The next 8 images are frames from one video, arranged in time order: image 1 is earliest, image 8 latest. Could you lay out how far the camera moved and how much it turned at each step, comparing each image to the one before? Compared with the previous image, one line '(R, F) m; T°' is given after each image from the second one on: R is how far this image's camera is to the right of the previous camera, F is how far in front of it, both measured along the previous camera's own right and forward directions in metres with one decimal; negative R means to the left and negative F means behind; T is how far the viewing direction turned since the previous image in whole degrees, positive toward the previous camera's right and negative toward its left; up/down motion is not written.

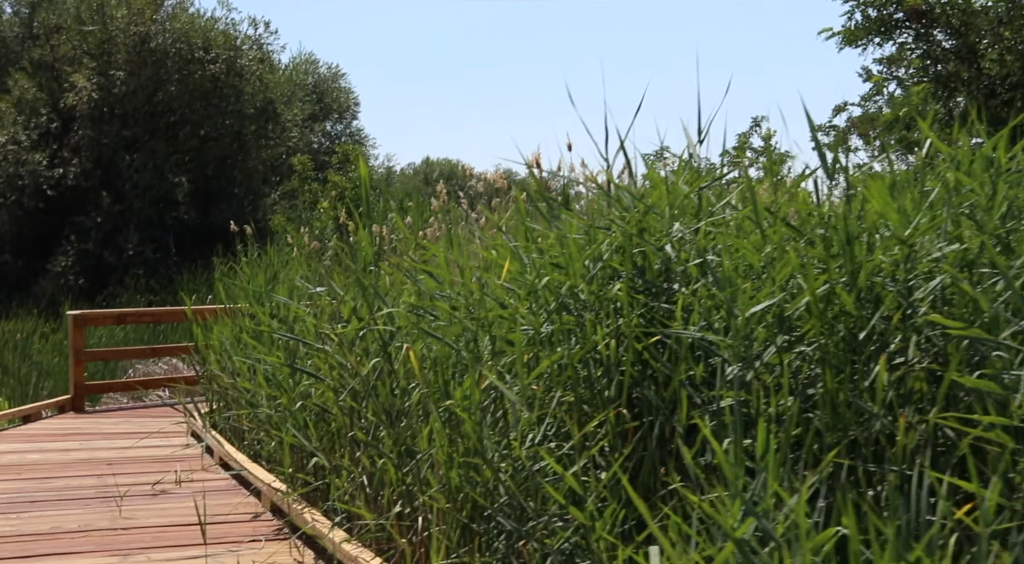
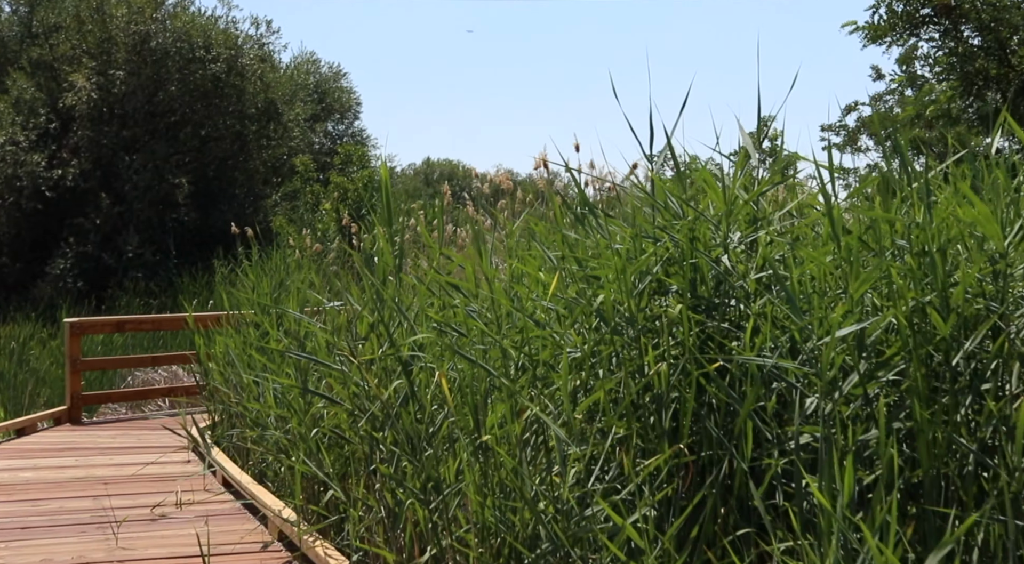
(-0.1, +0.3) m; 0°
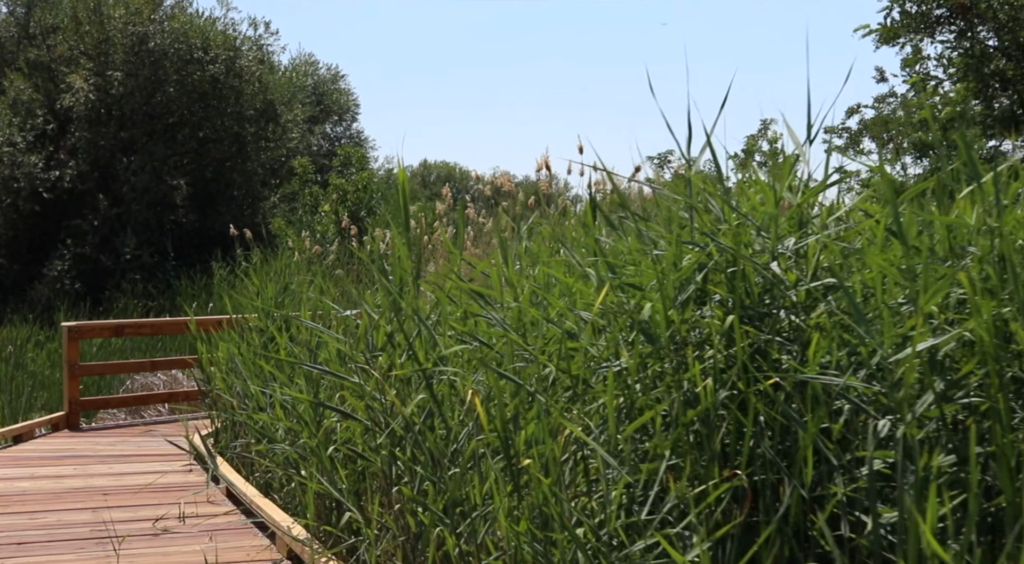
(-0.1, +0.2) m; 0°
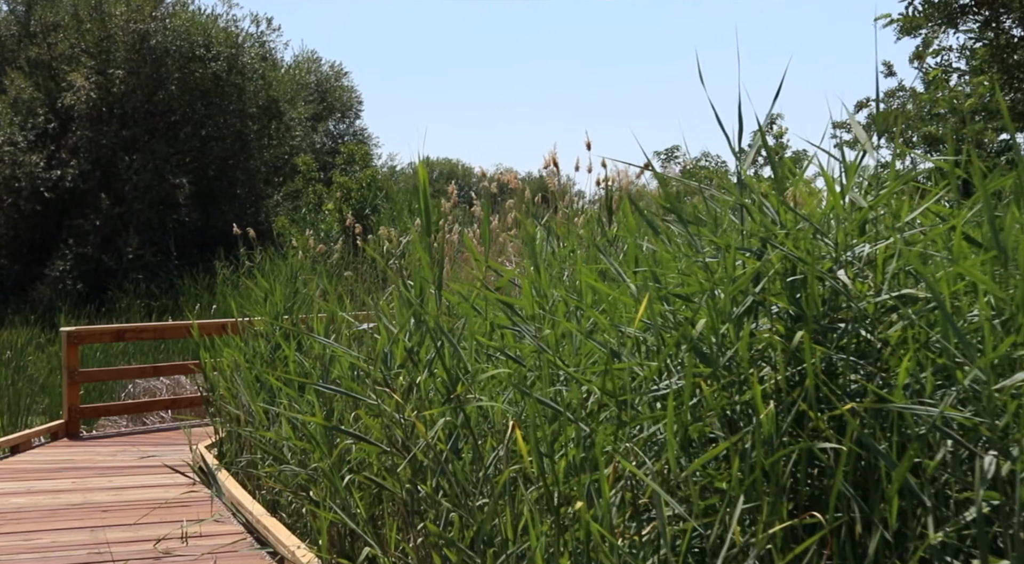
(-0.1, +0.3) m; 0°
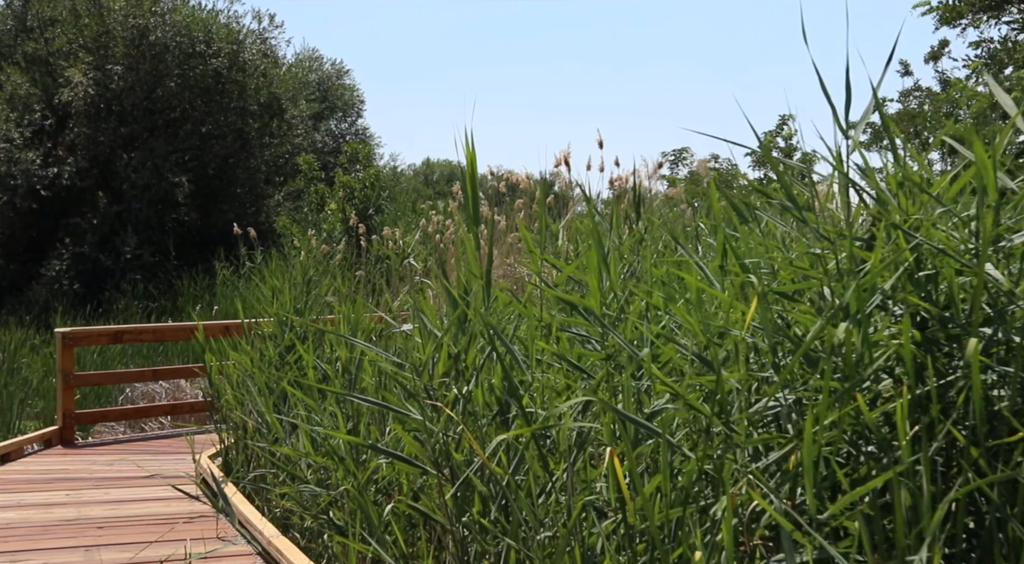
(-0.1, +0.4) m; 0°
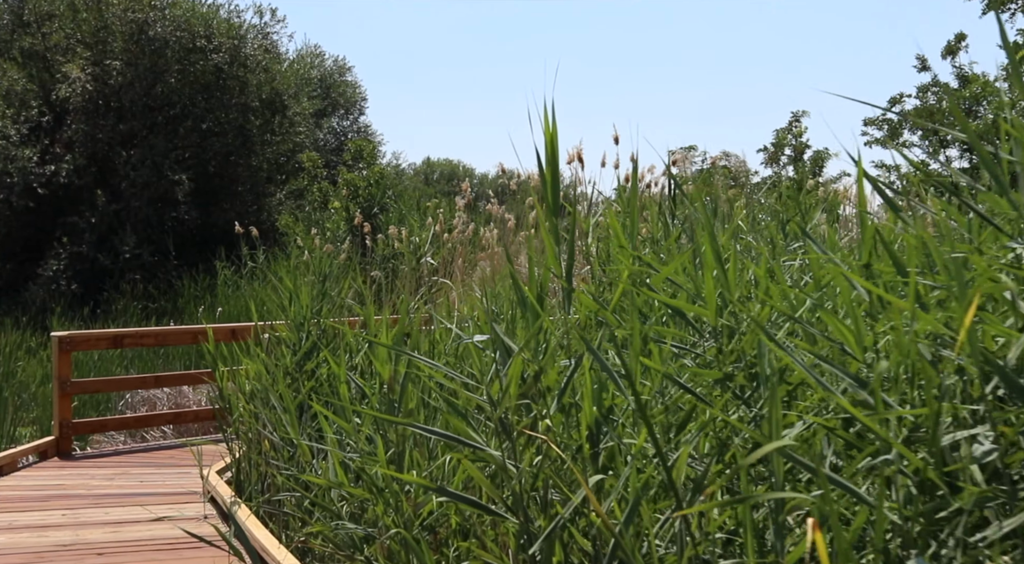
(-0.2, +0.4) m; 0°
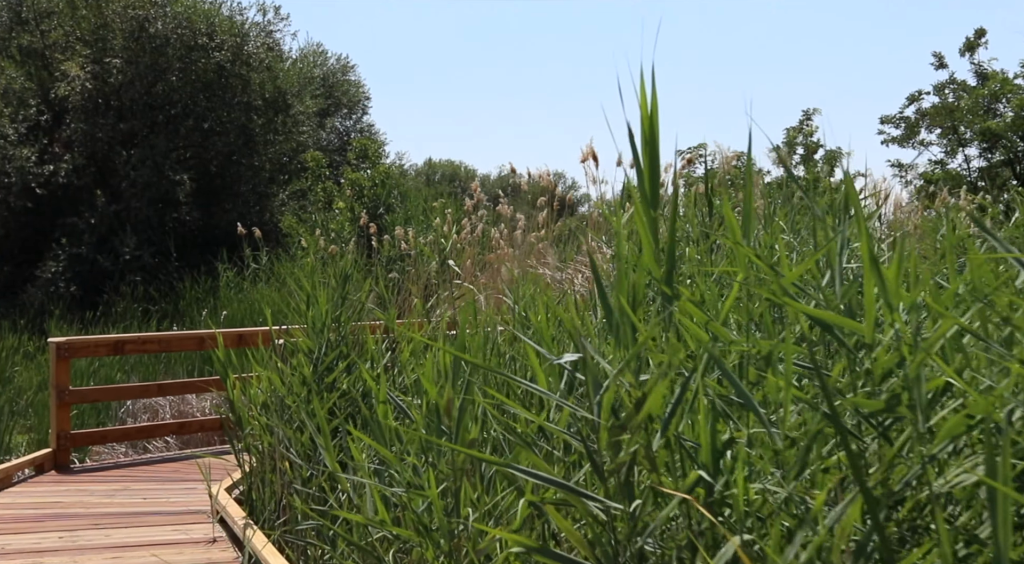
(-0.1, +0.4) m; 0°
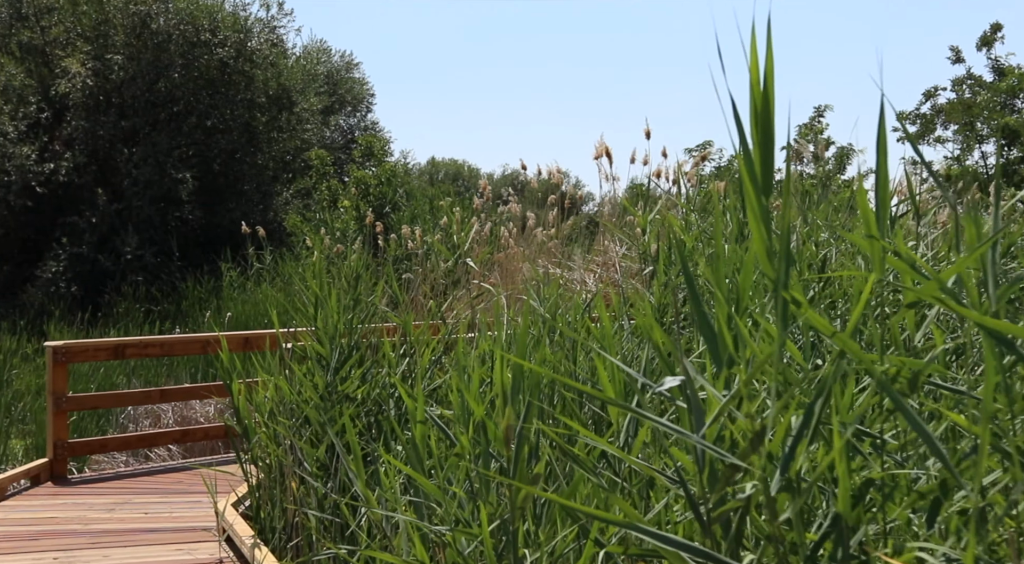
(-0.1, +0.3) m; 0°
